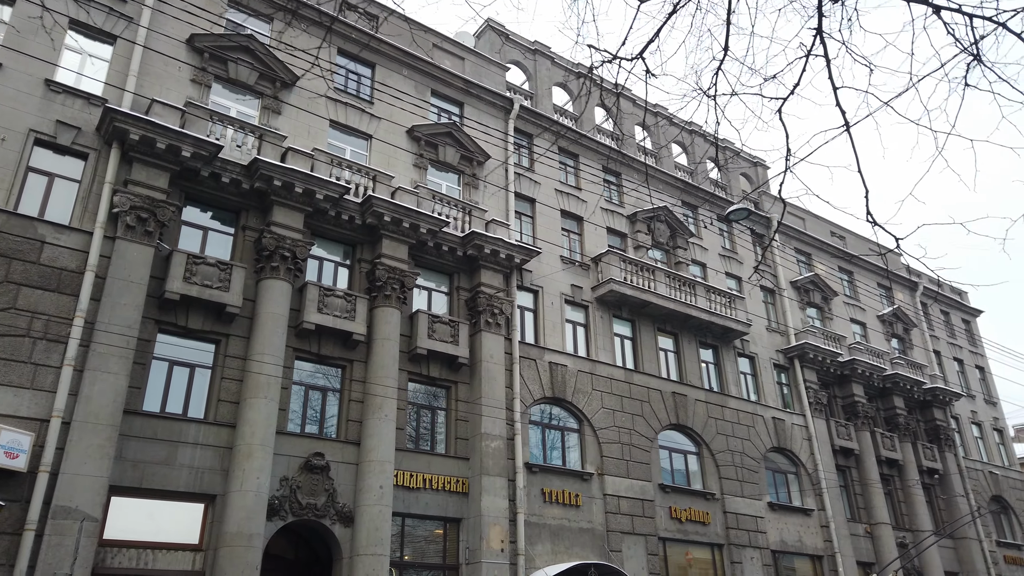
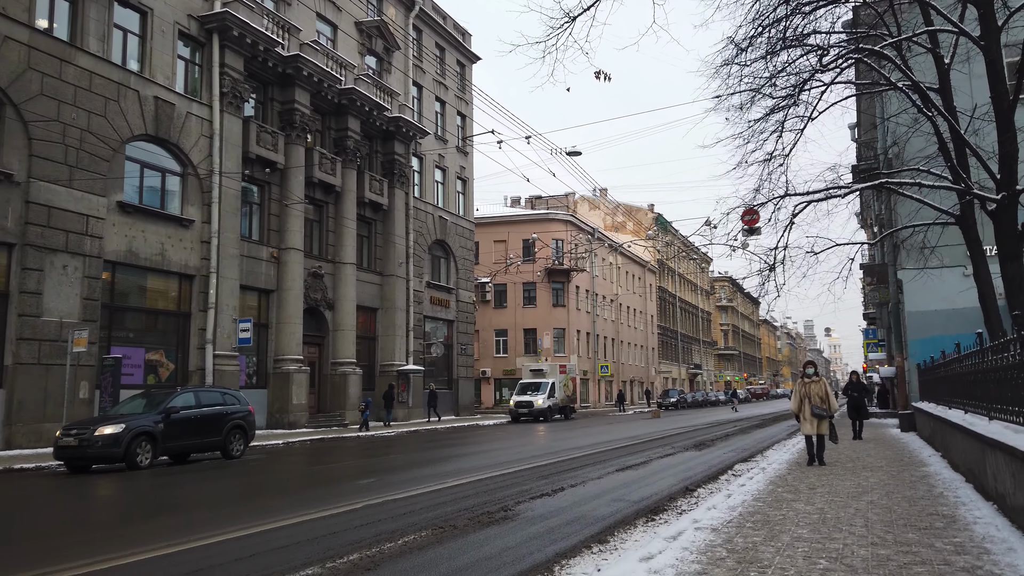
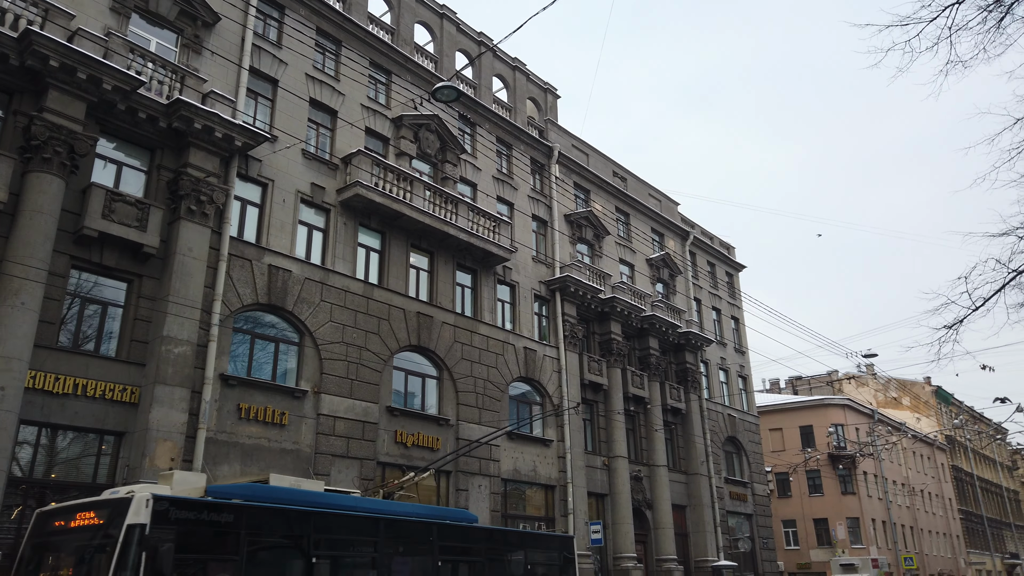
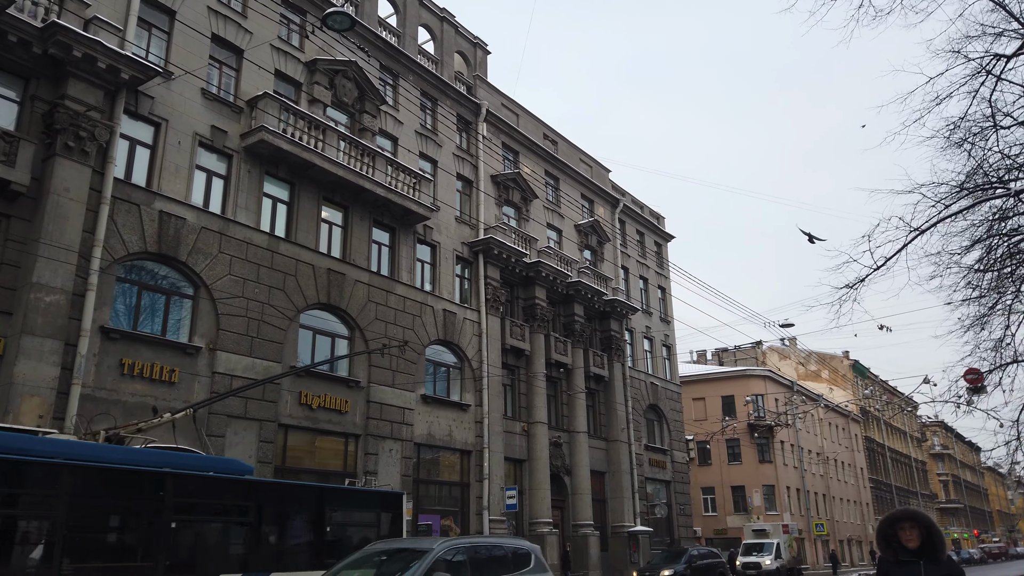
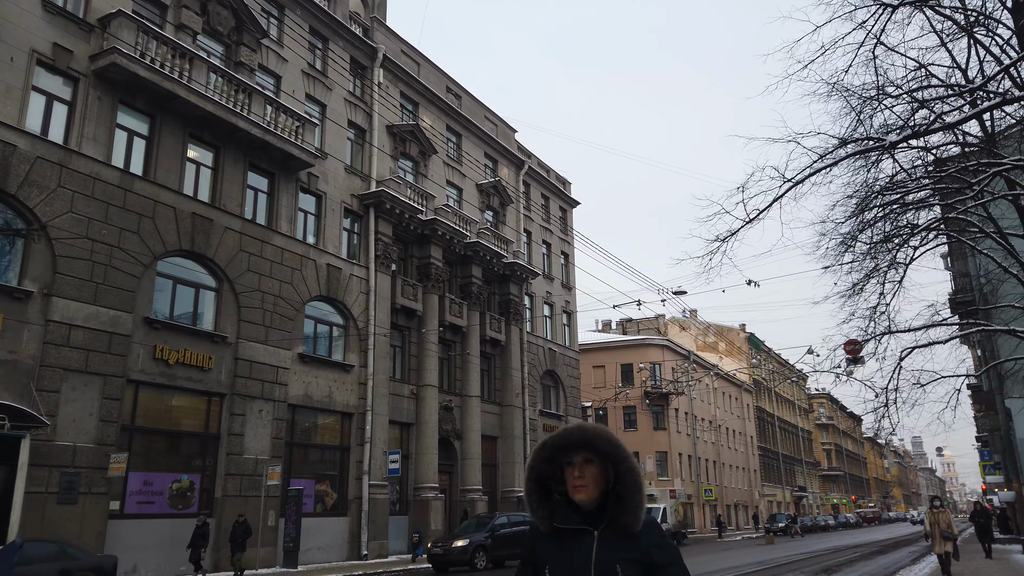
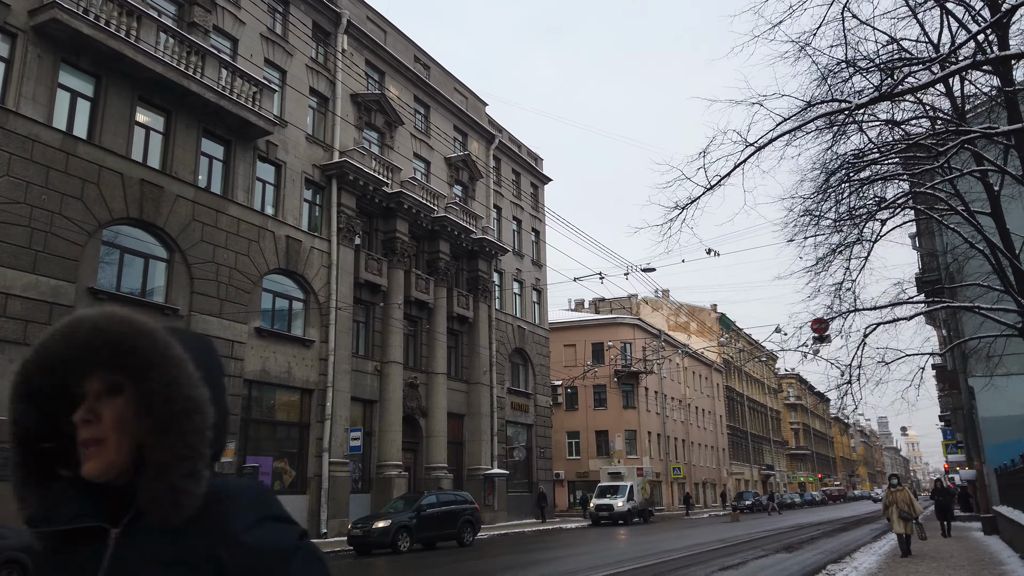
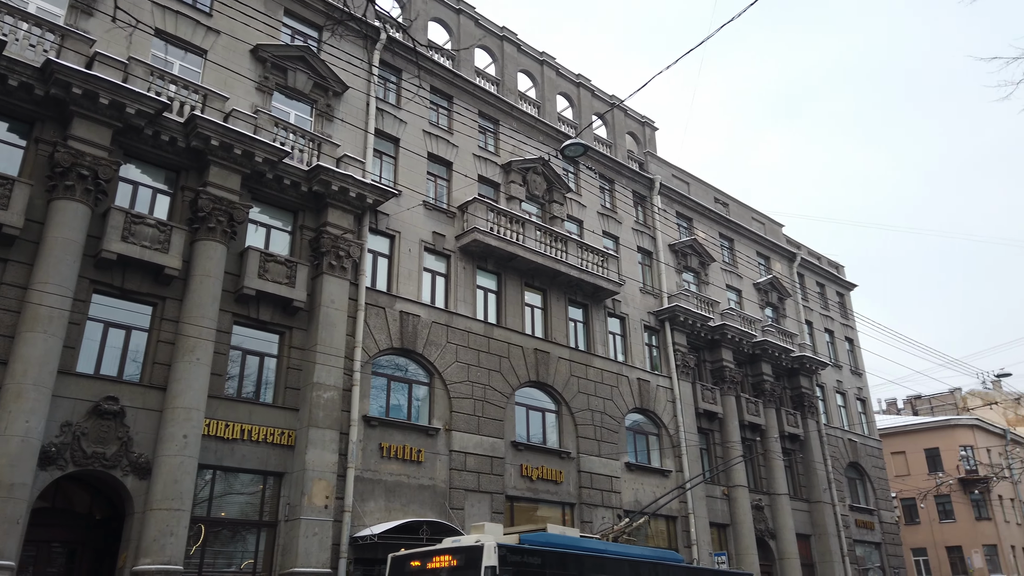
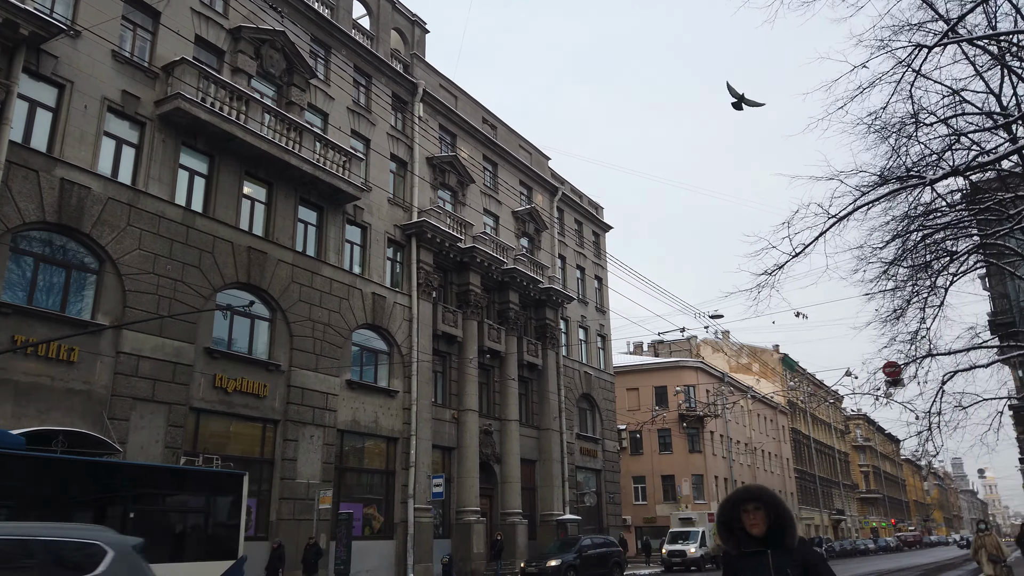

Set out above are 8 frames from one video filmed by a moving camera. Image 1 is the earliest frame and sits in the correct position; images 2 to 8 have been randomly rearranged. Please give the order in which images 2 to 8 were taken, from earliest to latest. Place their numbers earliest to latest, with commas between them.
7, 3, 4, 8, 5, 6, 2
